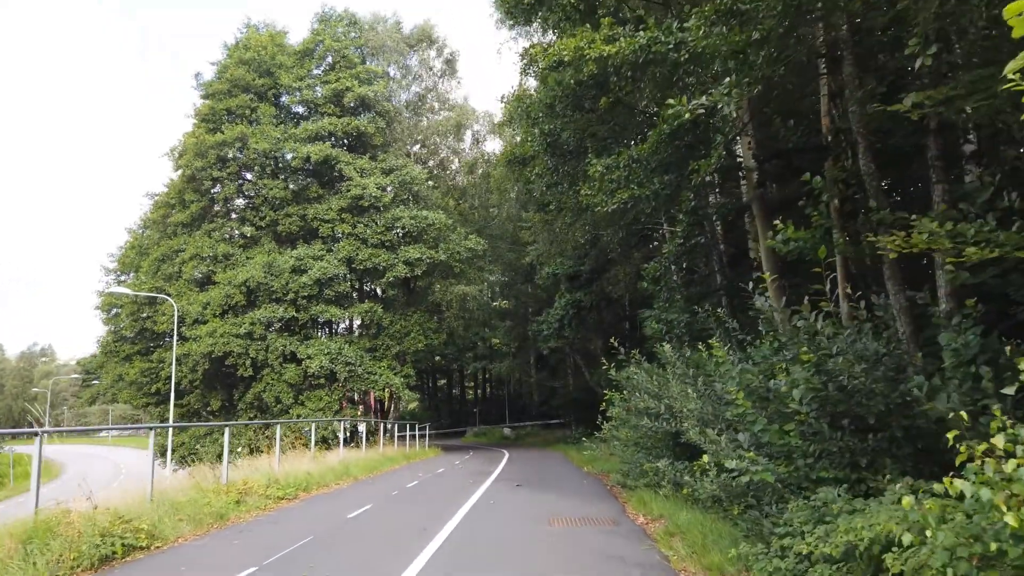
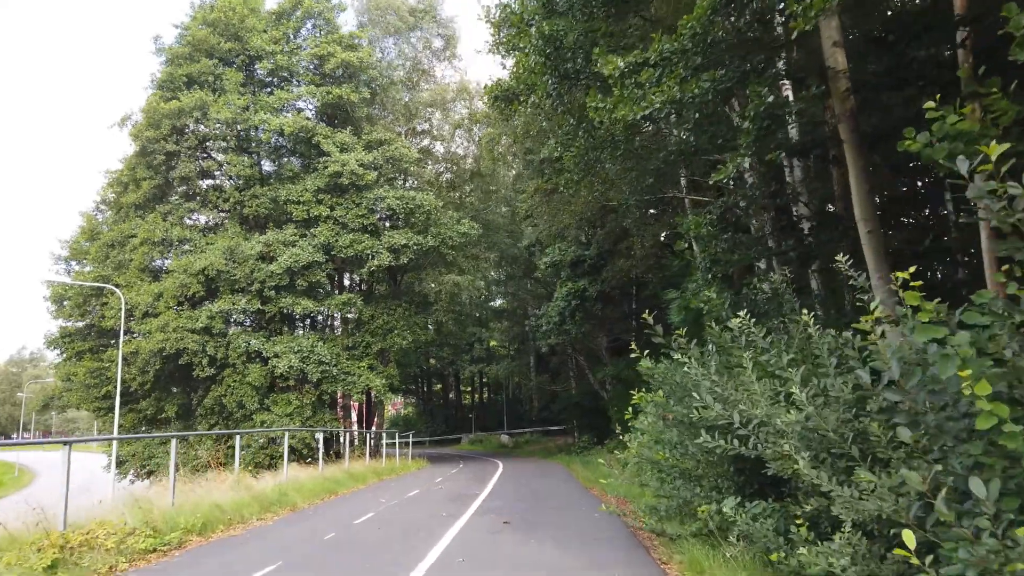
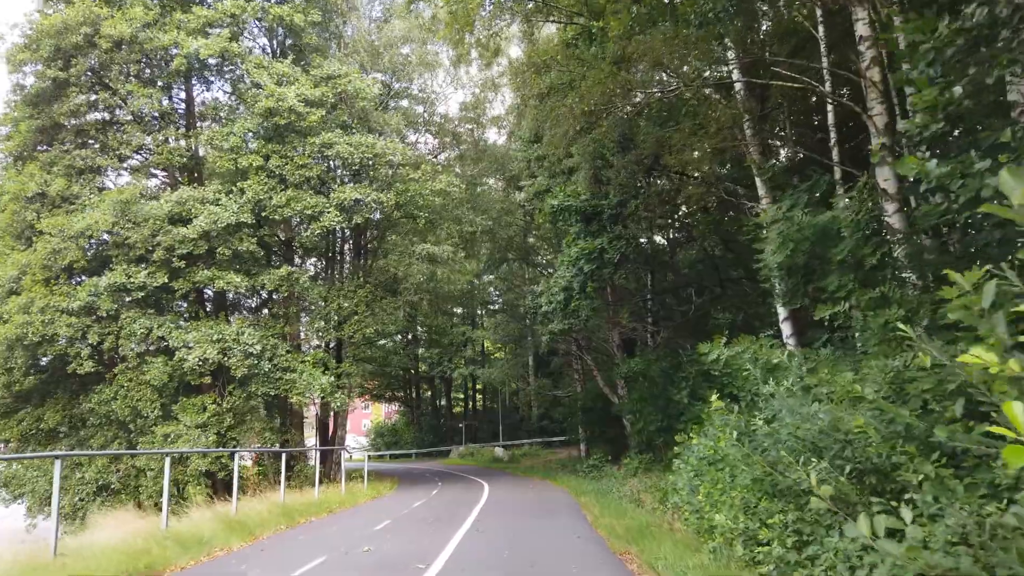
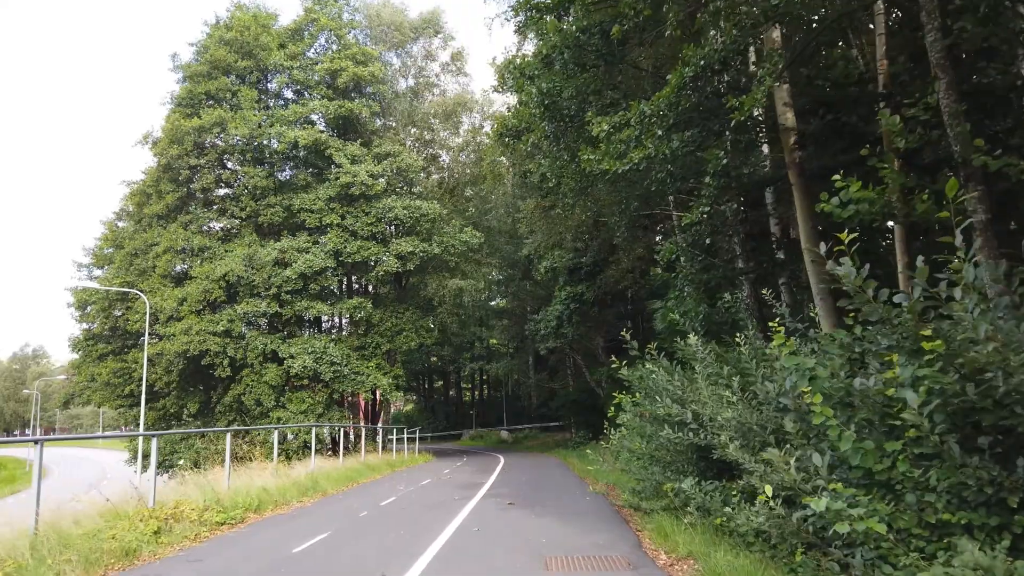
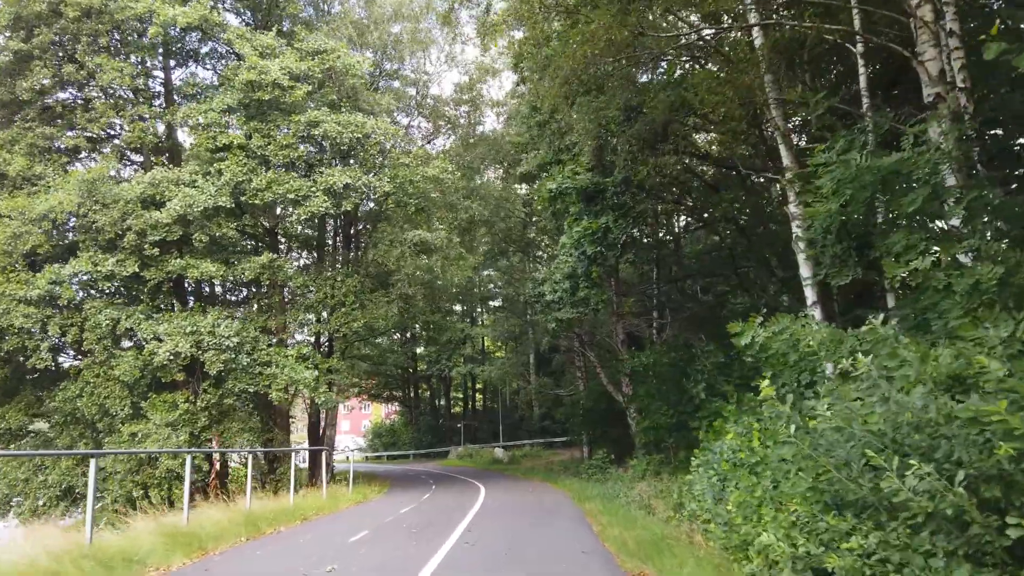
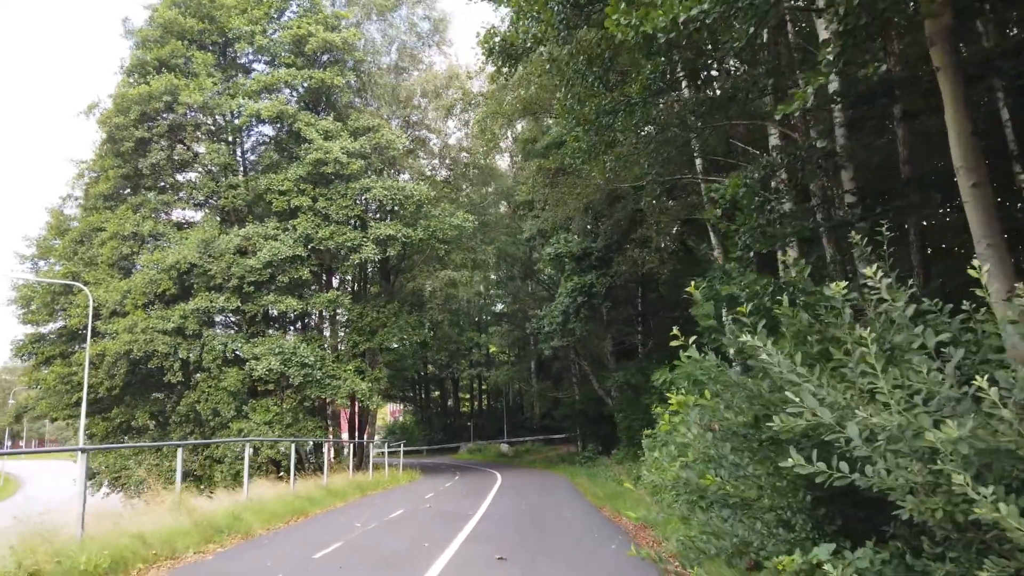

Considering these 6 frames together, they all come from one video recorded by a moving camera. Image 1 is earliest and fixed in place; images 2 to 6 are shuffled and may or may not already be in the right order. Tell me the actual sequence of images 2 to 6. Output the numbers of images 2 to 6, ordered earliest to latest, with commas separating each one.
4, 2, 6, 3, 5
